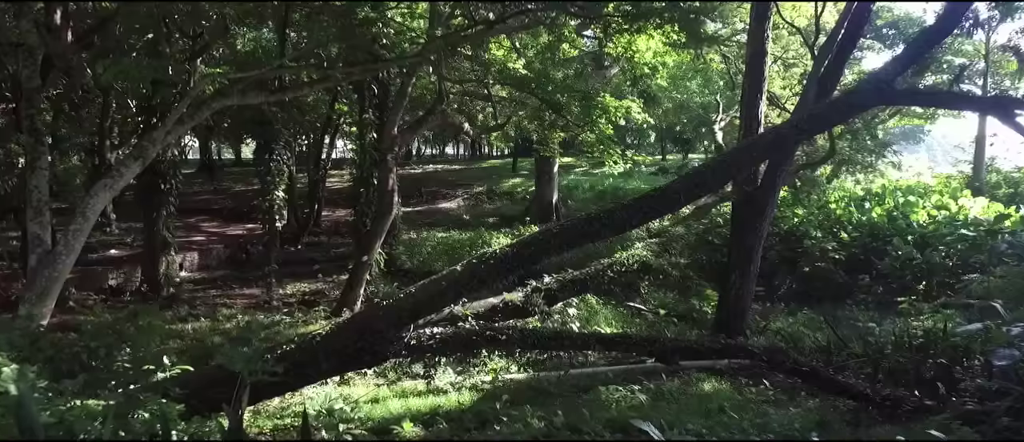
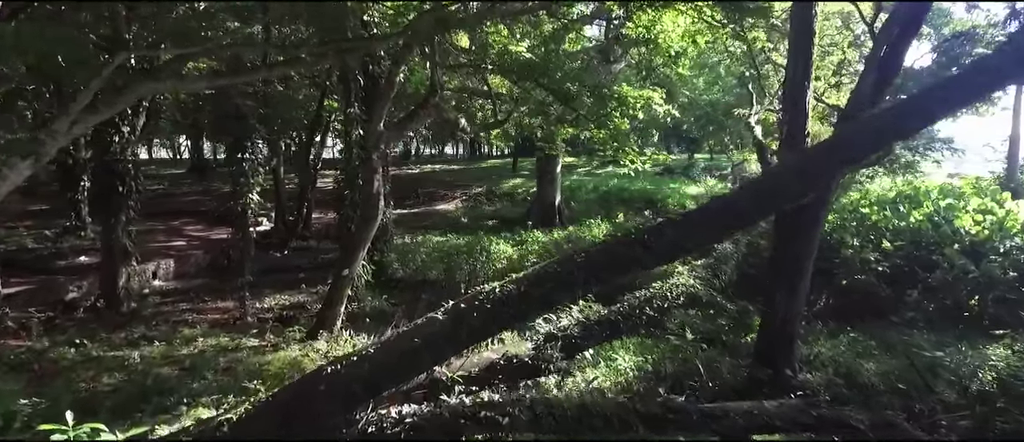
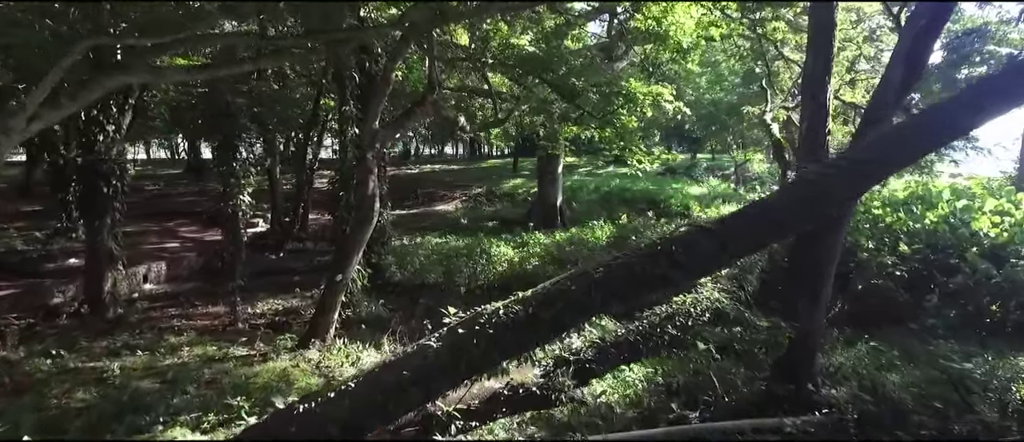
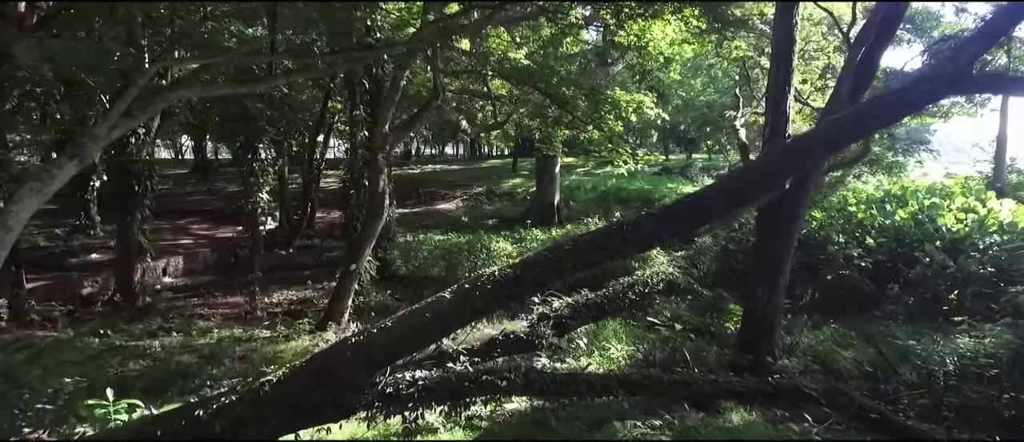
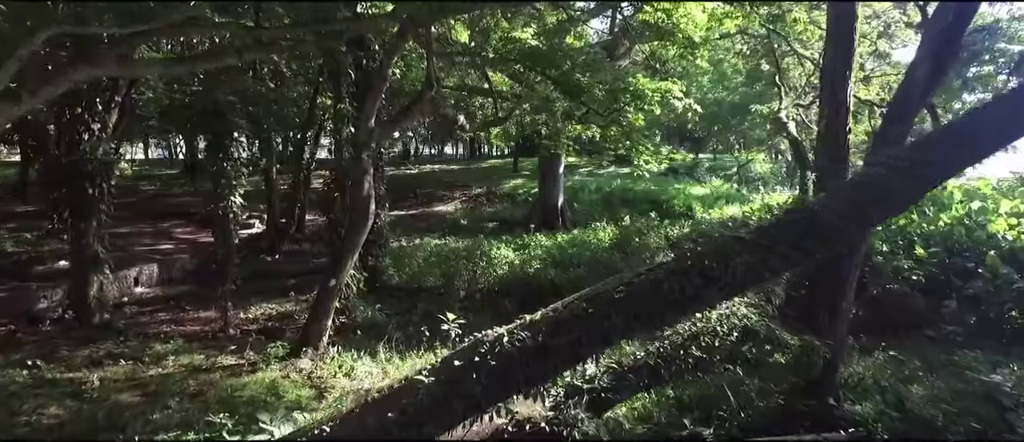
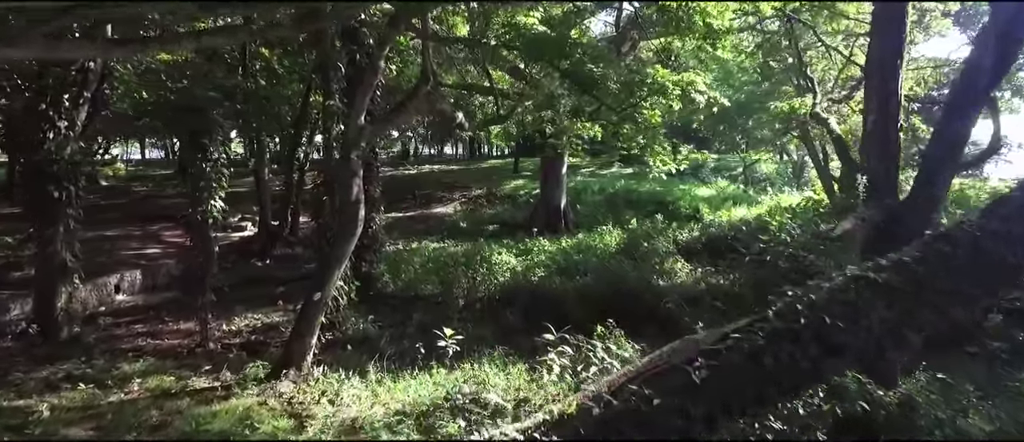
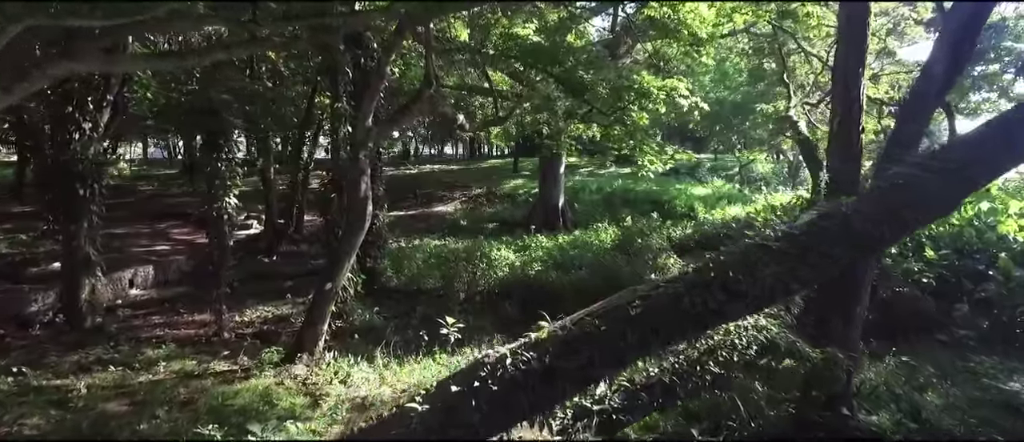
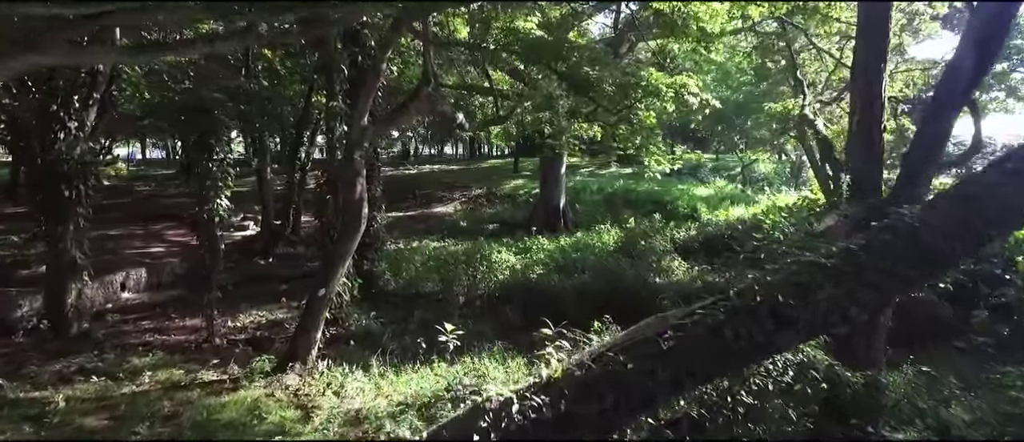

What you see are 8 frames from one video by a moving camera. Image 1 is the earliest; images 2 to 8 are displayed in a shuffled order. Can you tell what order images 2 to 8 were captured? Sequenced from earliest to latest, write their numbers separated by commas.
4, 2, 3, 5, 7, 8, 6
